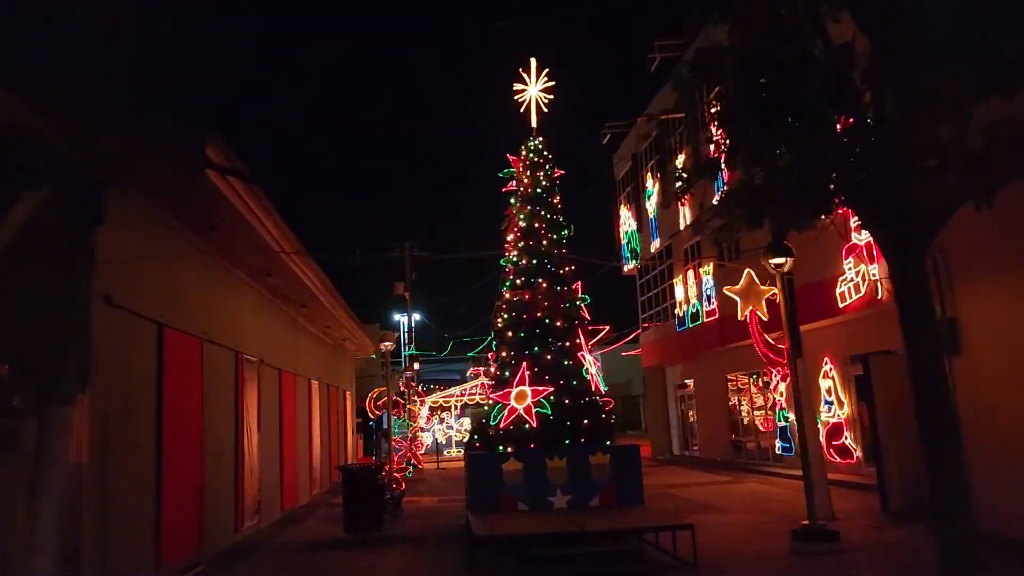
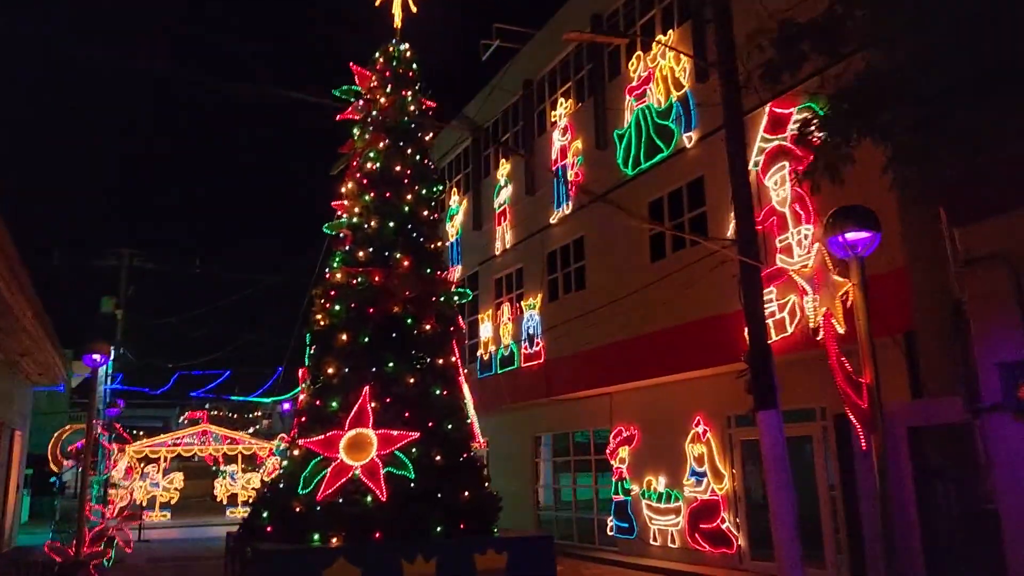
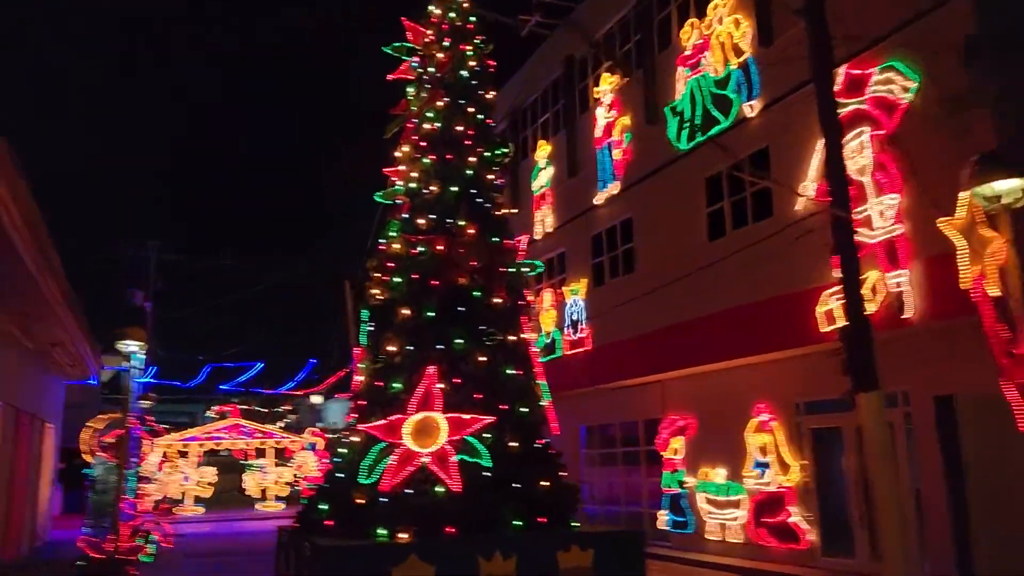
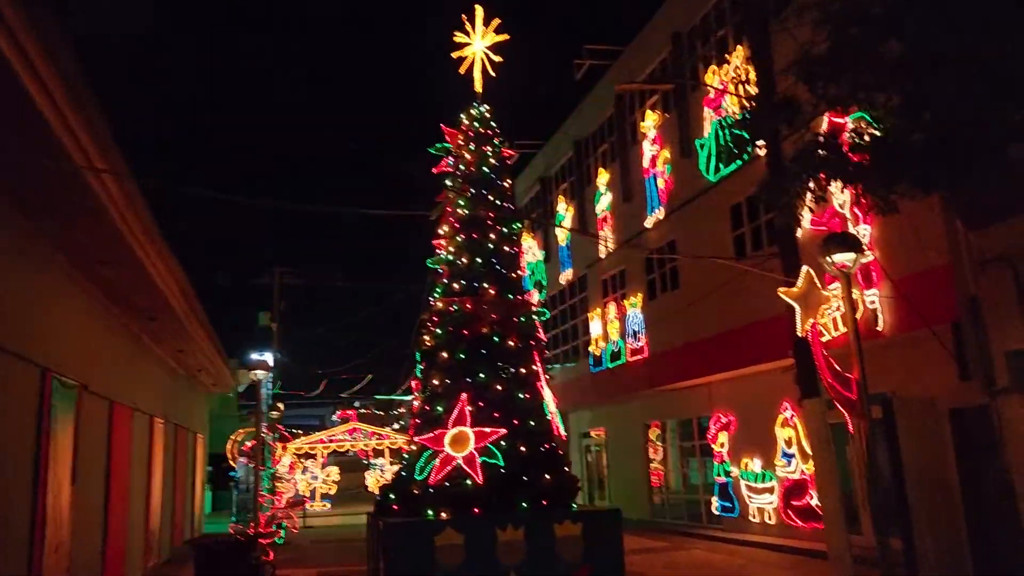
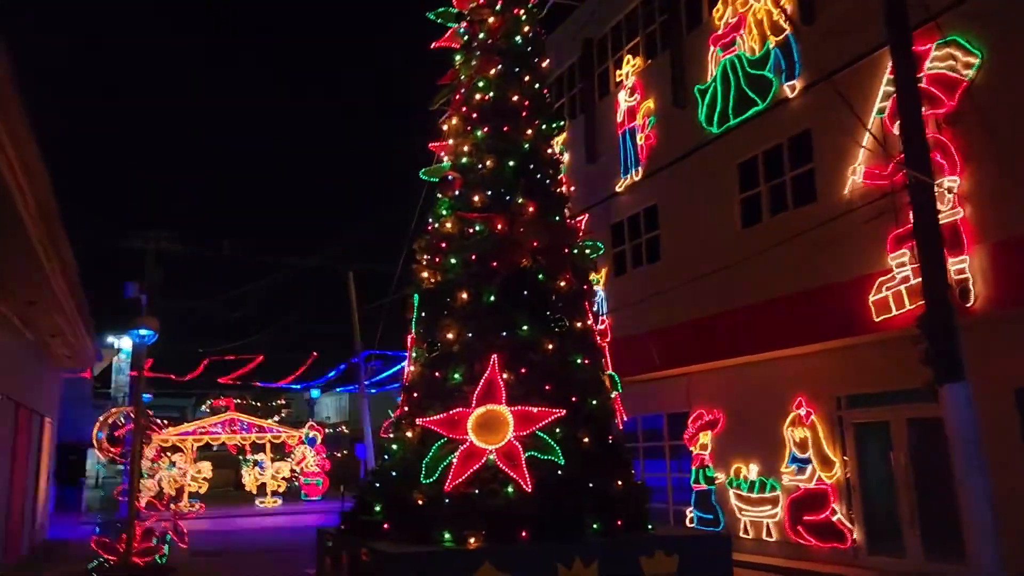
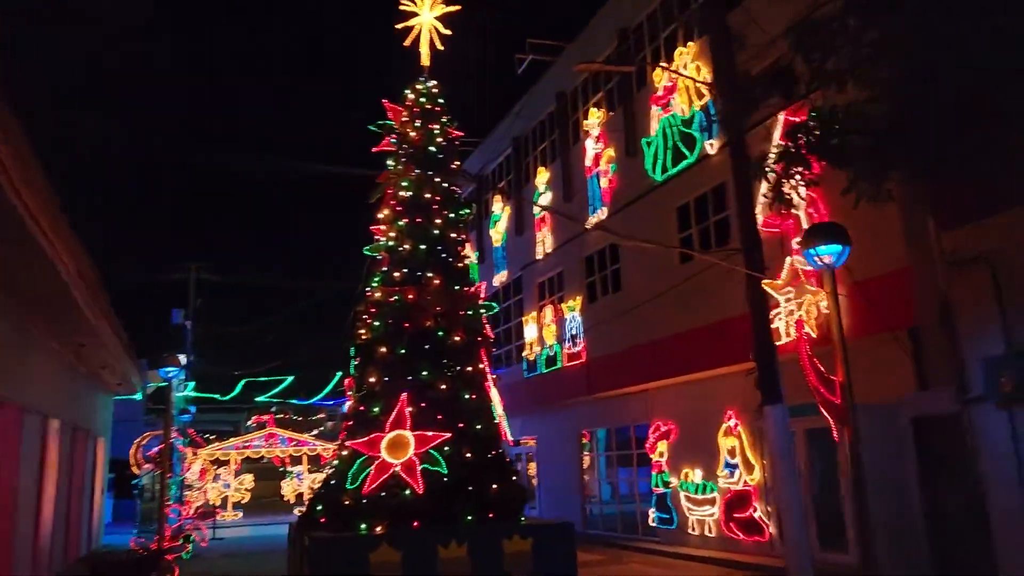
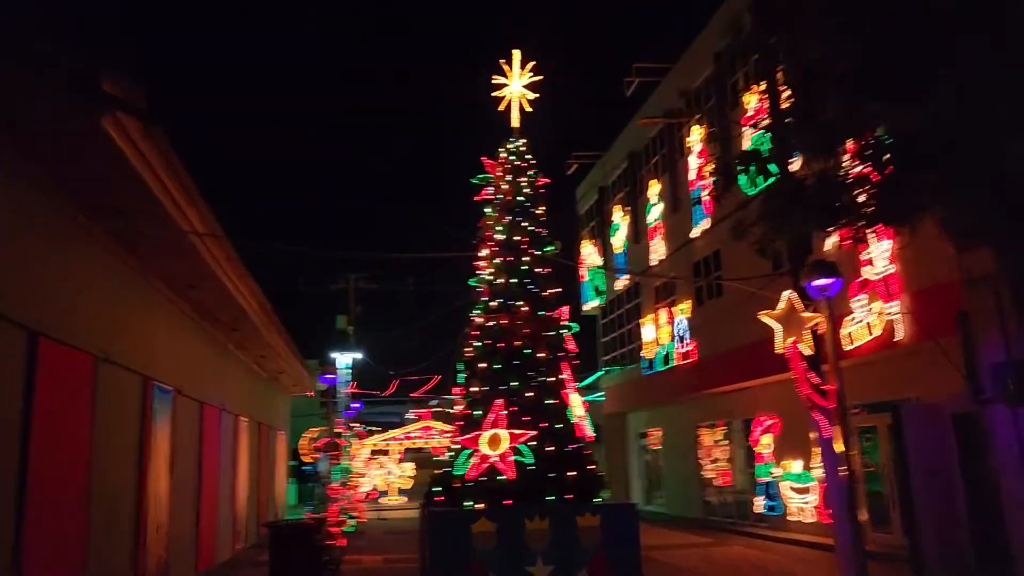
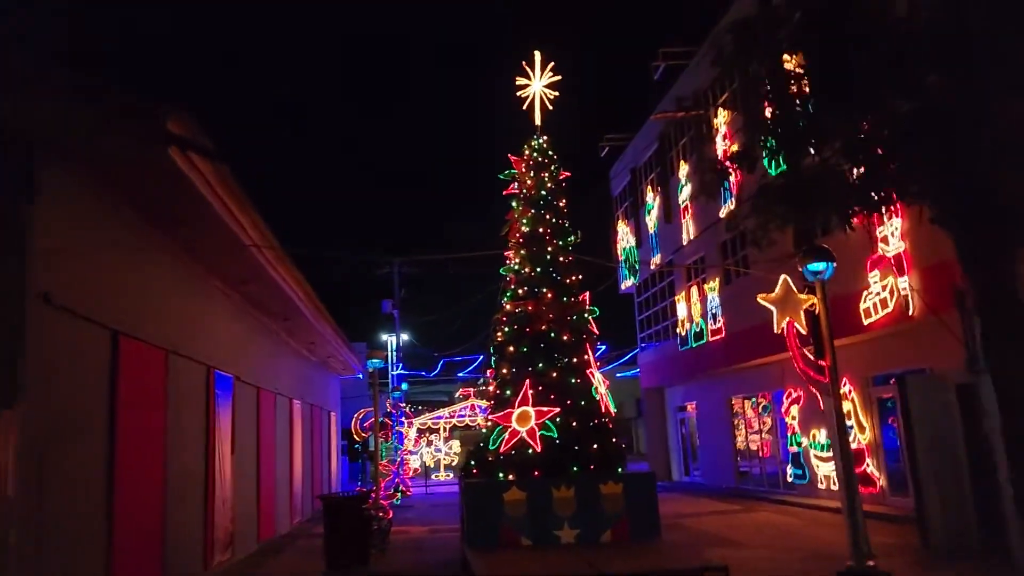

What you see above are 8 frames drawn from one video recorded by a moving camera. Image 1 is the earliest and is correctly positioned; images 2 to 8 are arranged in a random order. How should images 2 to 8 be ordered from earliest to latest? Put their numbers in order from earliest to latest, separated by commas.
8, 7, 4, 6, 2, 3, 5
